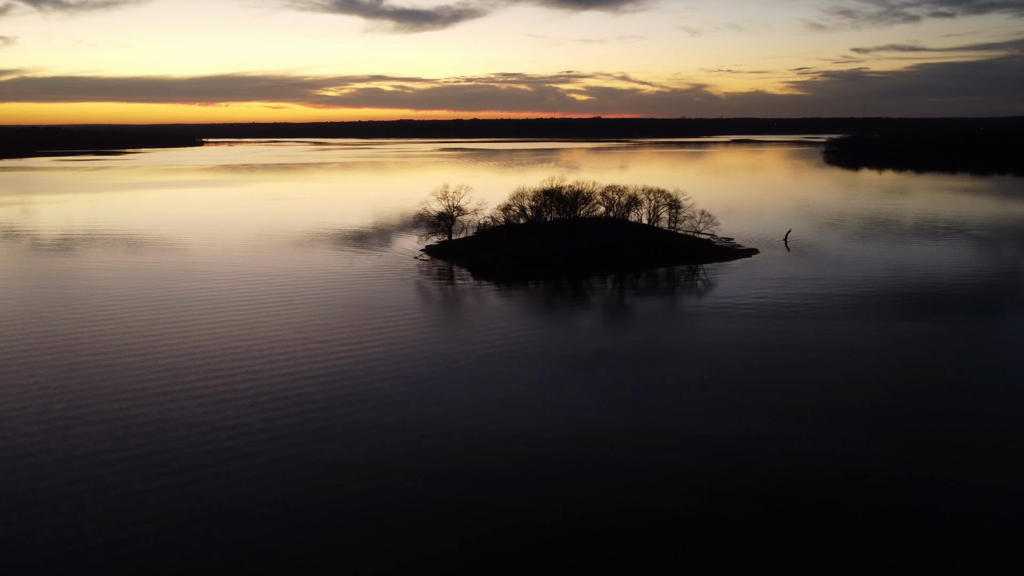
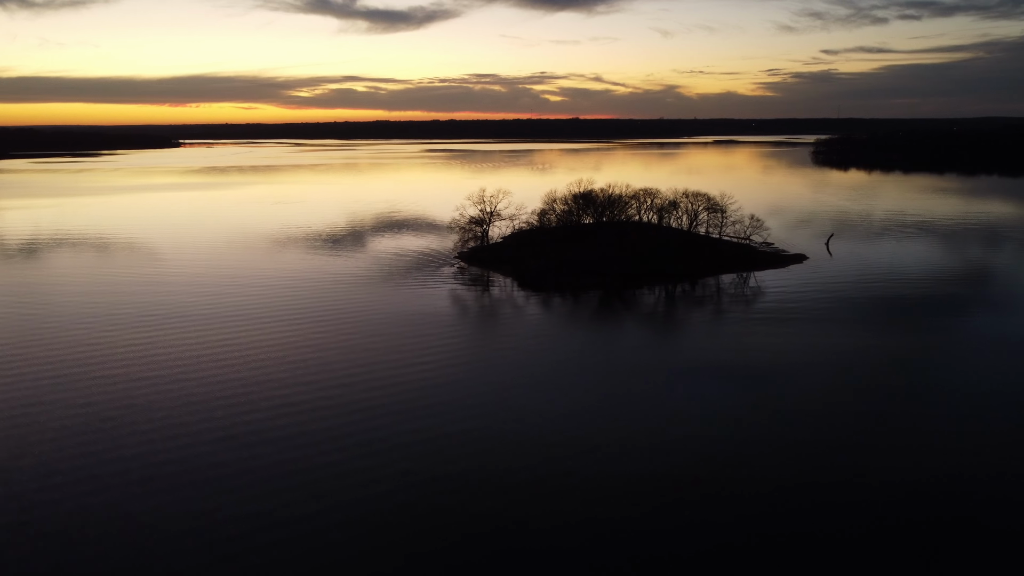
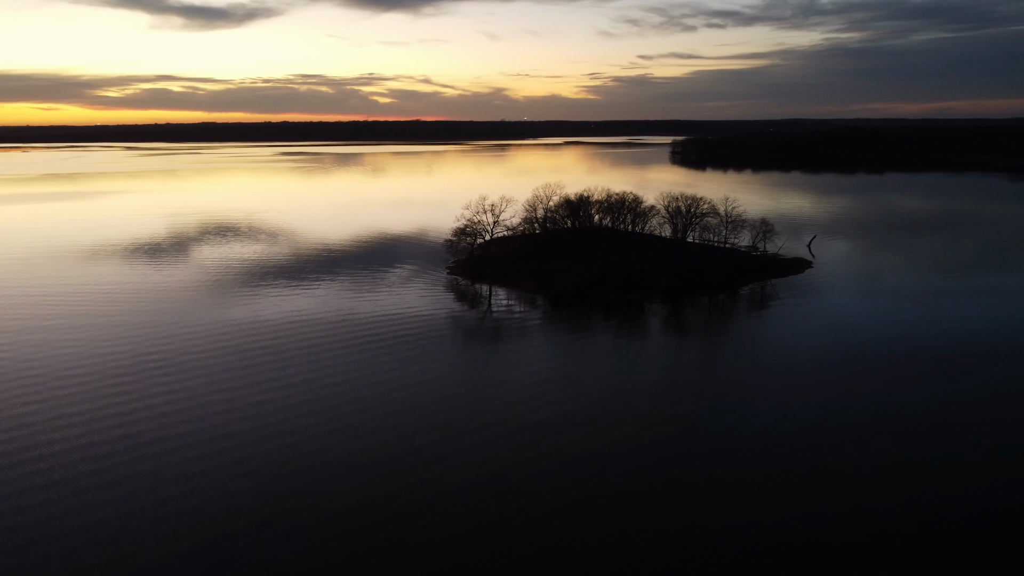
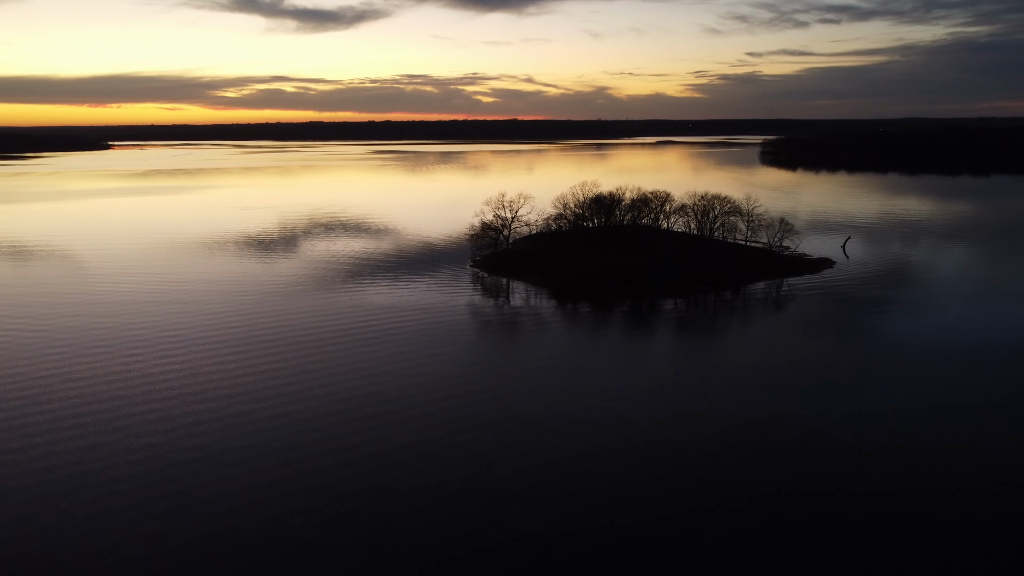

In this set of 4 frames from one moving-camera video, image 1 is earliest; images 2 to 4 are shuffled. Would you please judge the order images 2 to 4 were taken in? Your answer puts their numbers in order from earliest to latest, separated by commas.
2, 4, 3
